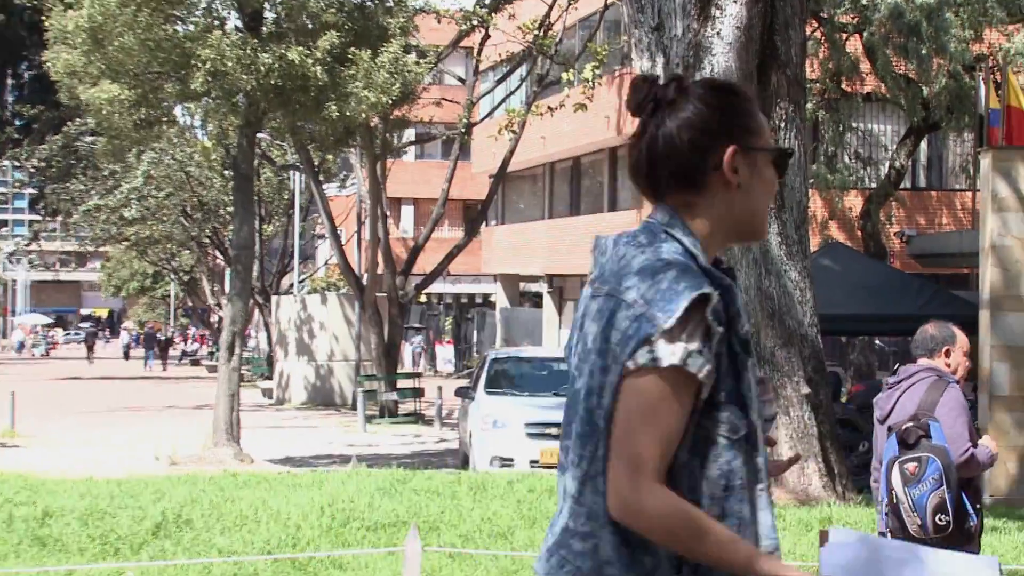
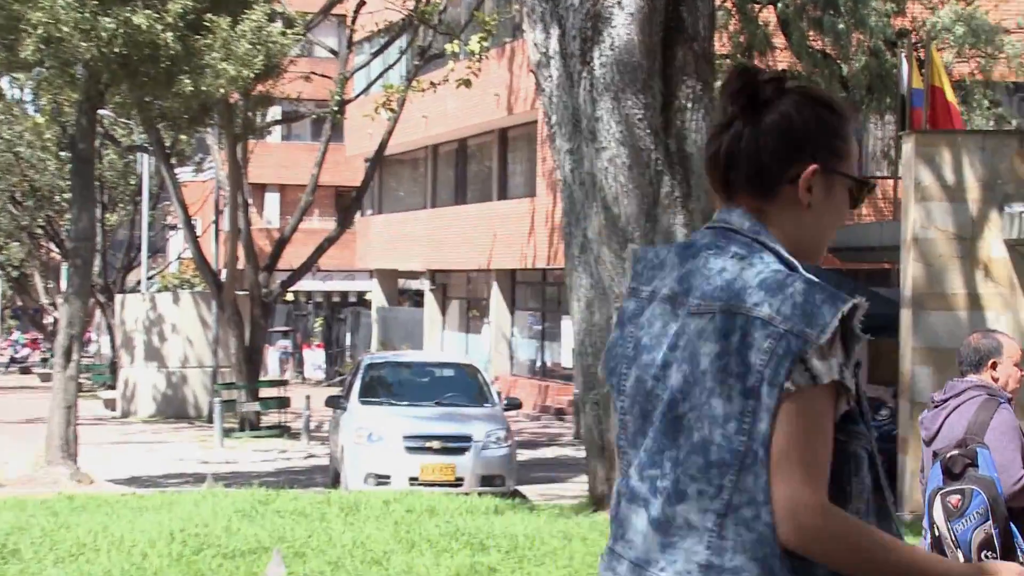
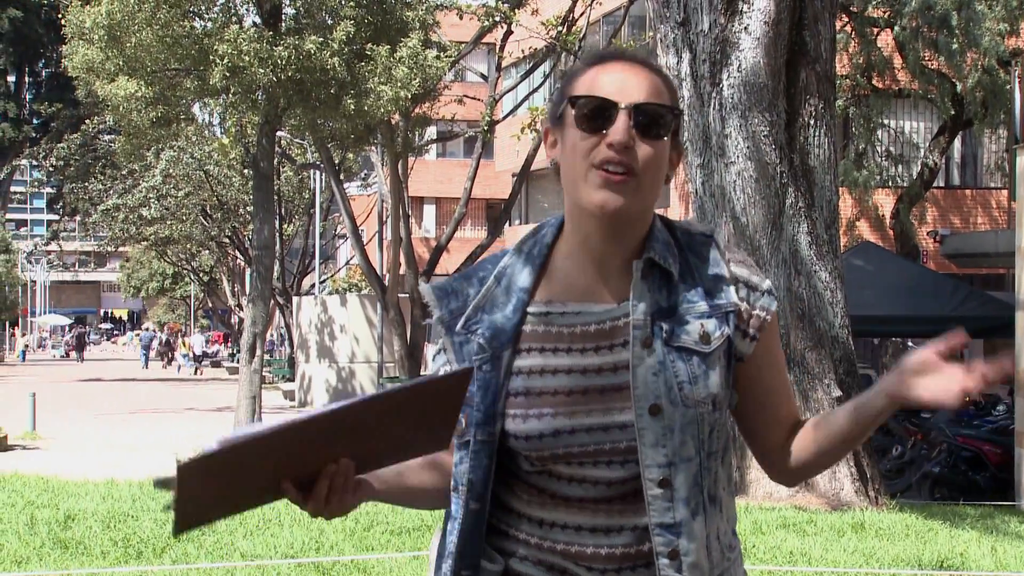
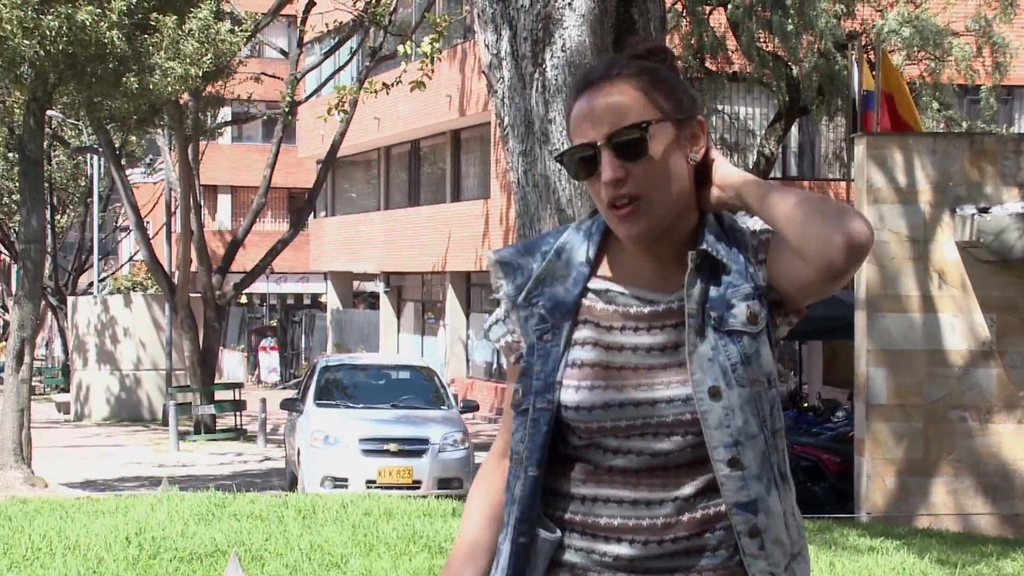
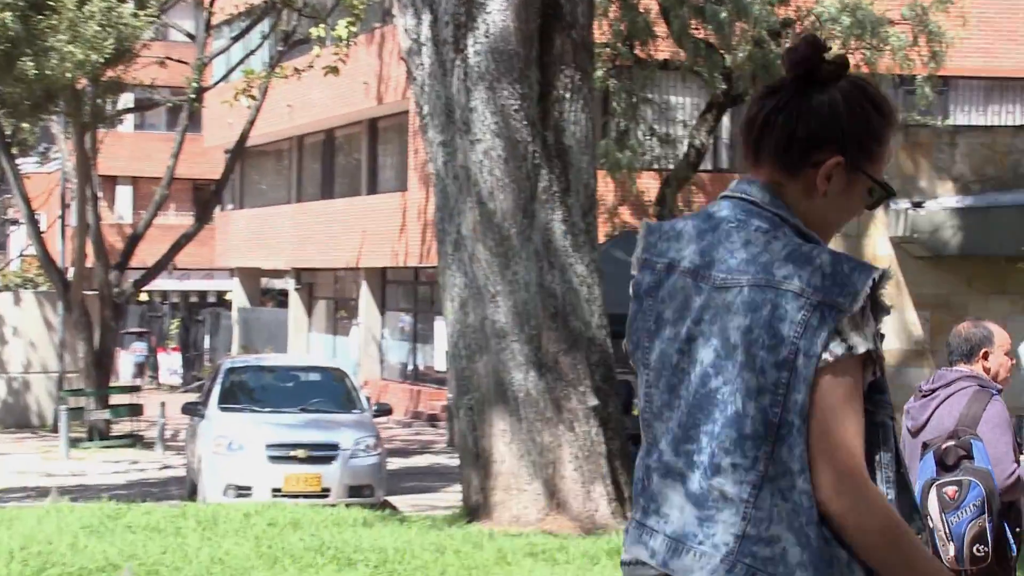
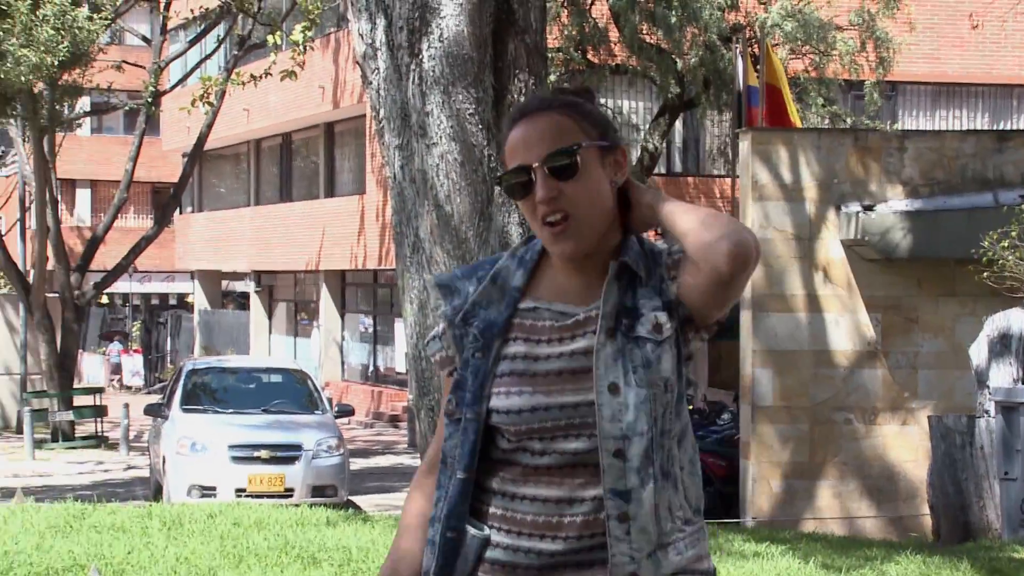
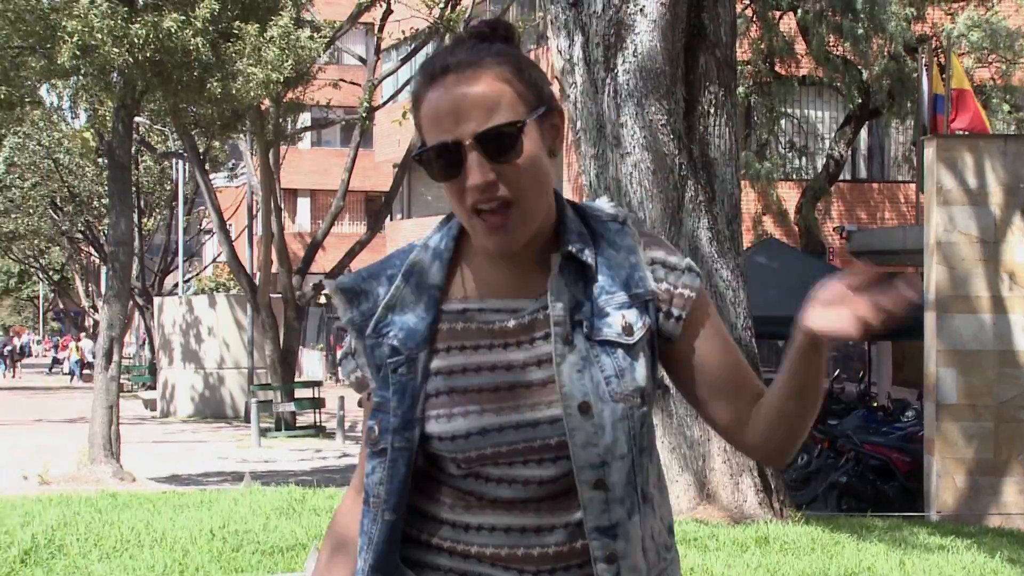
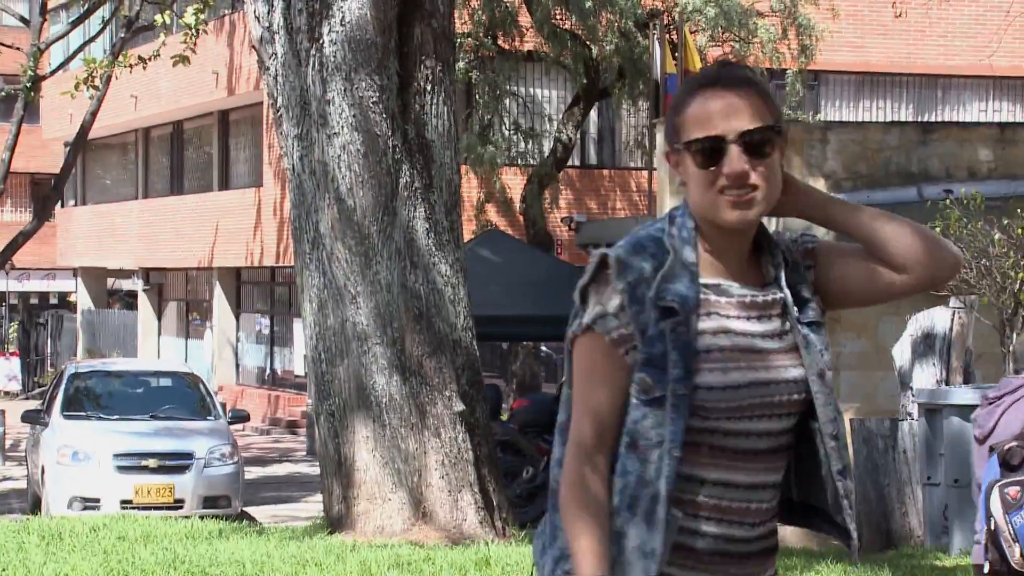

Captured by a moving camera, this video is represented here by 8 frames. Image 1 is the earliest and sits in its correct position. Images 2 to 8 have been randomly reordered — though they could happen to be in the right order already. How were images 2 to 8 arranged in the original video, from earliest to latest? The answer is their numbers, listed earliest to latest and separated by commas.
2, 5, 8, 6, 4, 7, 3
